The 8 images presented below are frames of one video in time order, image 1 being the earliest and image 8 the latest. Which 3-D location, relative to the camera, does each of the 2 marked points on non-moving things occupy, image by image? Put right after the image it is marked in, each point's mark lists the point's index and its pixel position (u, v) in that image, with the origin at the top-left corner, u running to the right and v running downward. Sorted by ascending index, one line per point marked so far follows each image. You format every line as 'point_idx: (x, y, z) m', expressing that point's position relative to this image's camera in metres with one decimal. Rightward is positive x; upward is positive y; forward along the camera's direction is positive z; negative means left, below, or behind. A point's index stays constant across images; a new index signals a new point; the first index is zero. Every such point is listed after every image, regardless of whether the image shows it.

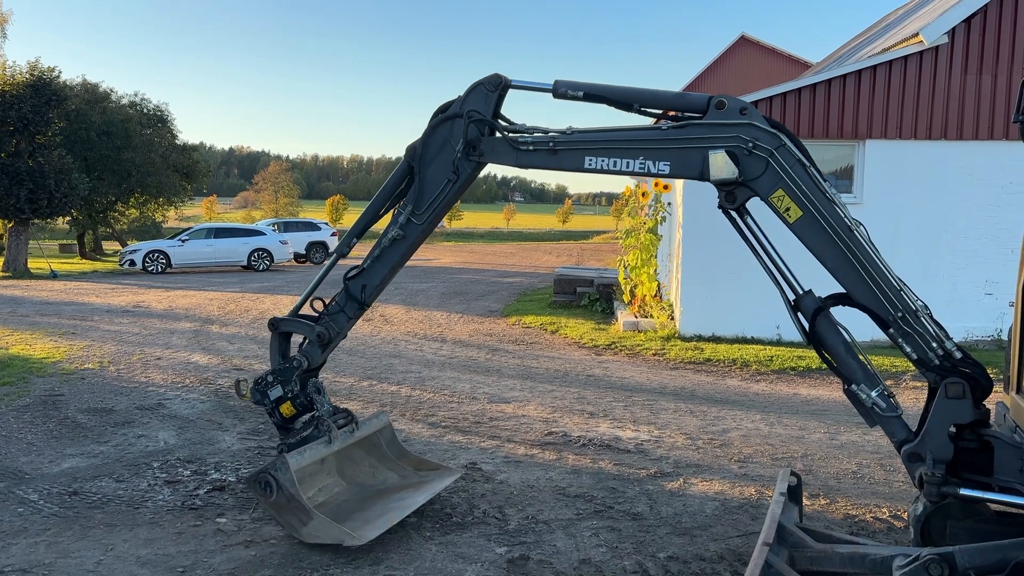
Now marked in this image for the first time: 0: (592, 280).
0: (+1.3, +0.1, +13.1) m
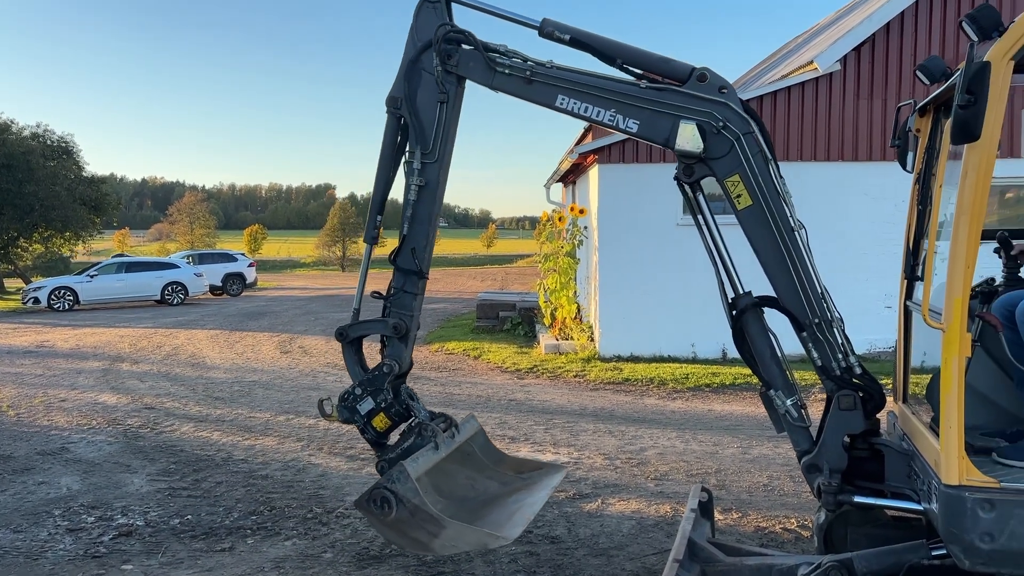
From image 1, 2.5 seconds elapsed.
0: (0.0, -0.3, +13.1) m
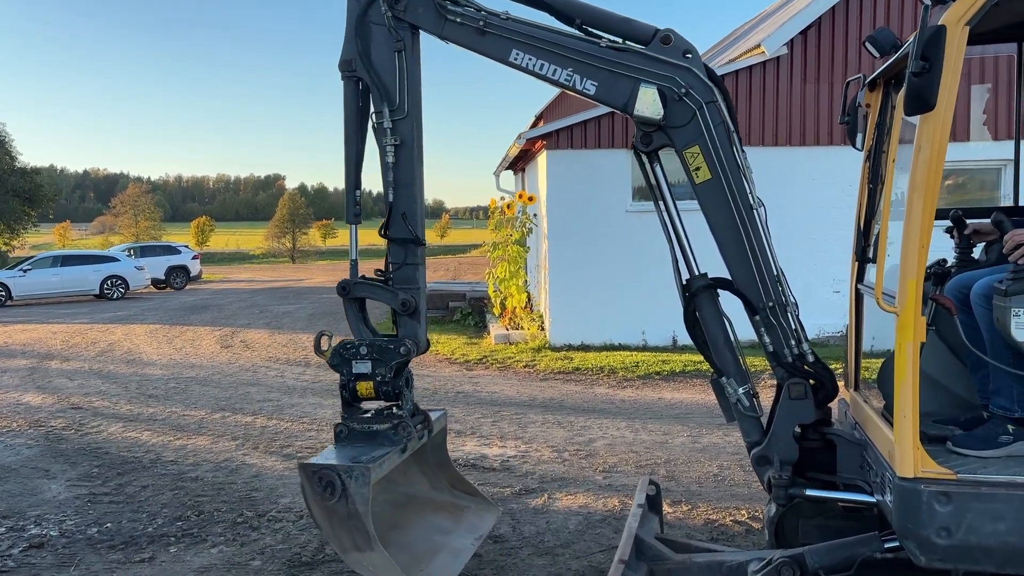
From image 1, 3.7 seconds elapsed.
0: (-0.7, -0.1, +12.9) m
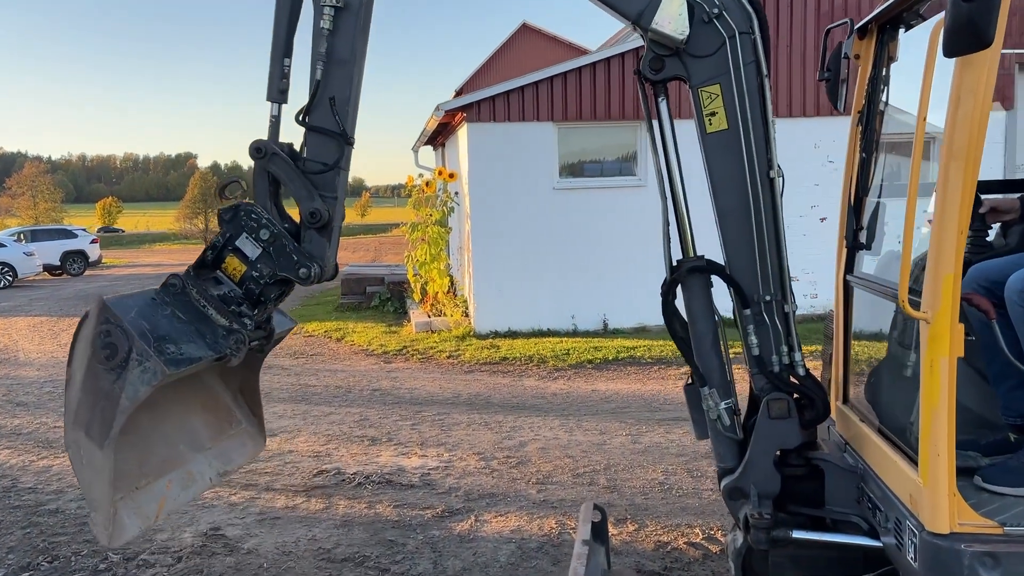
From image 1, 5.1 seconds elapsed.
0: (-1.9, +0.1, +12.1) m
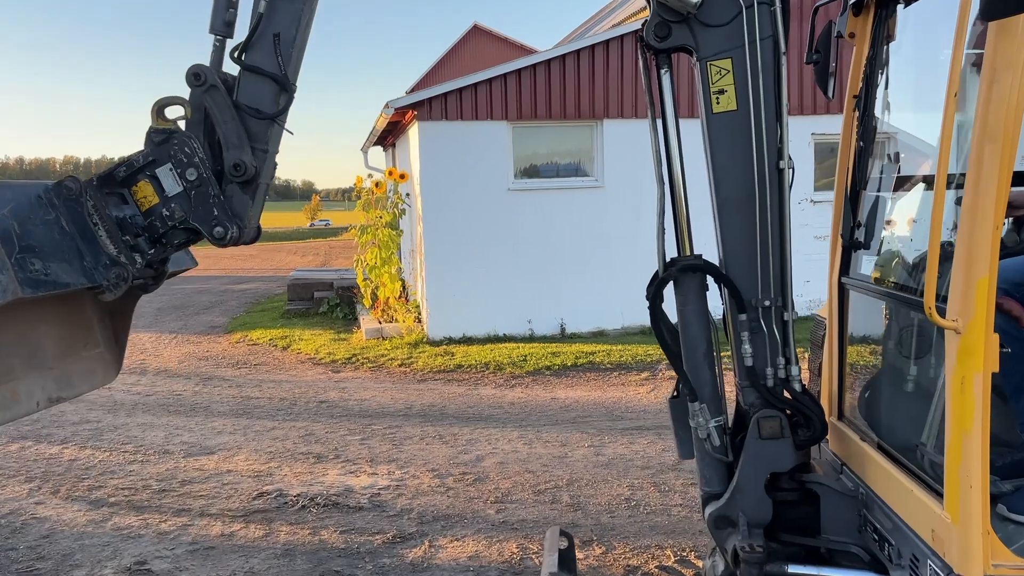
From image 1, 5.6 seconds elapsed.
0: (-2.5, +0.1, +11.7) m
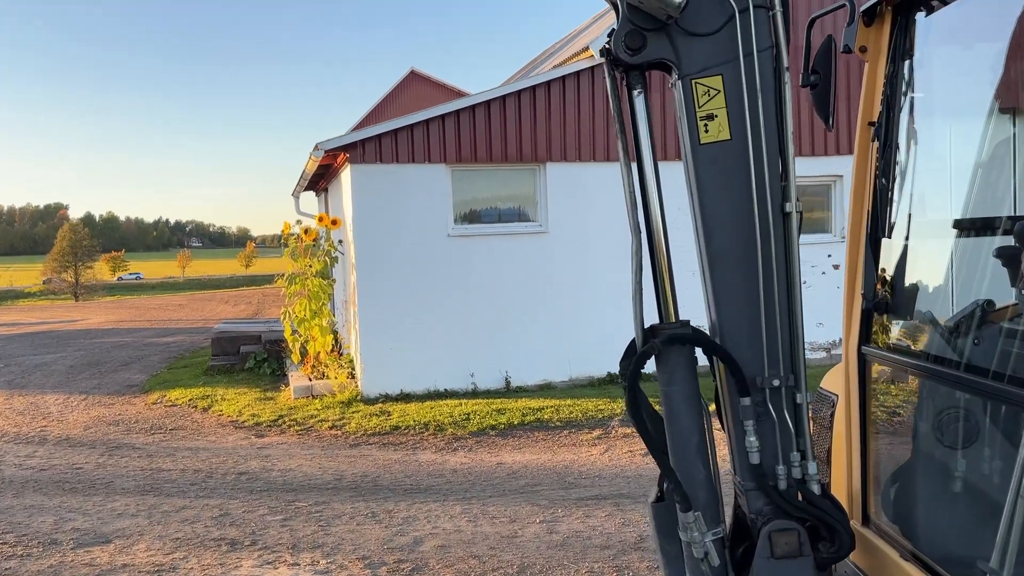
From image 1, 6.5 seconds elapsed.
0: (-3.3, -0.6, +10.9) m
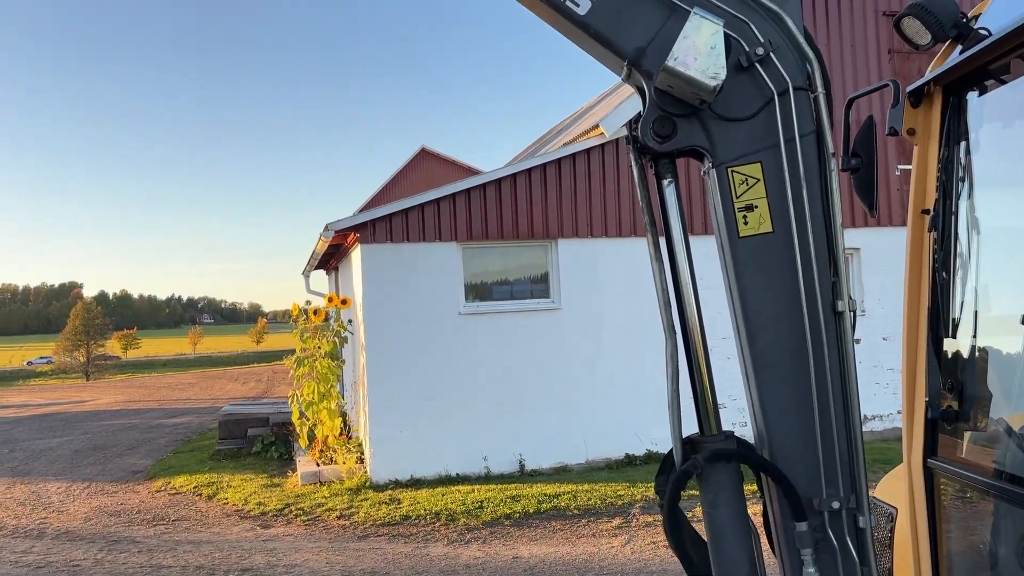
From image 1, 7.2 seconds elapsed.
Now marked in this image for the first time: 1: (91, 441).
0: (-3.1, -1.7, +10.7) m
1: (-6.9, -2.5, +13.8) m
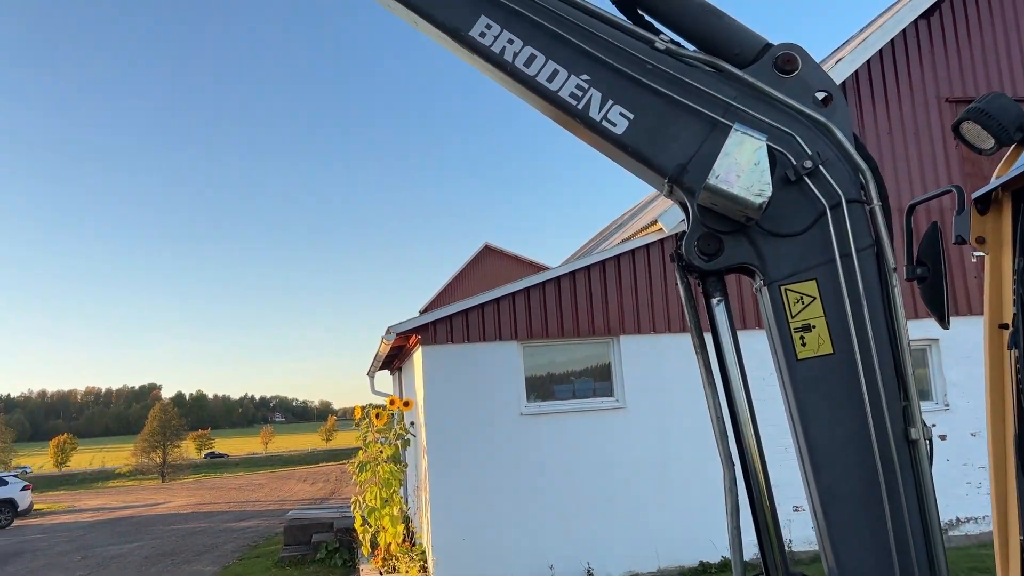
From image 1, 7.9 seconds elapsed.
0: (-2.3, -3.0, +10.6) m
1: (-5.8, -4.3, +13.8) m
